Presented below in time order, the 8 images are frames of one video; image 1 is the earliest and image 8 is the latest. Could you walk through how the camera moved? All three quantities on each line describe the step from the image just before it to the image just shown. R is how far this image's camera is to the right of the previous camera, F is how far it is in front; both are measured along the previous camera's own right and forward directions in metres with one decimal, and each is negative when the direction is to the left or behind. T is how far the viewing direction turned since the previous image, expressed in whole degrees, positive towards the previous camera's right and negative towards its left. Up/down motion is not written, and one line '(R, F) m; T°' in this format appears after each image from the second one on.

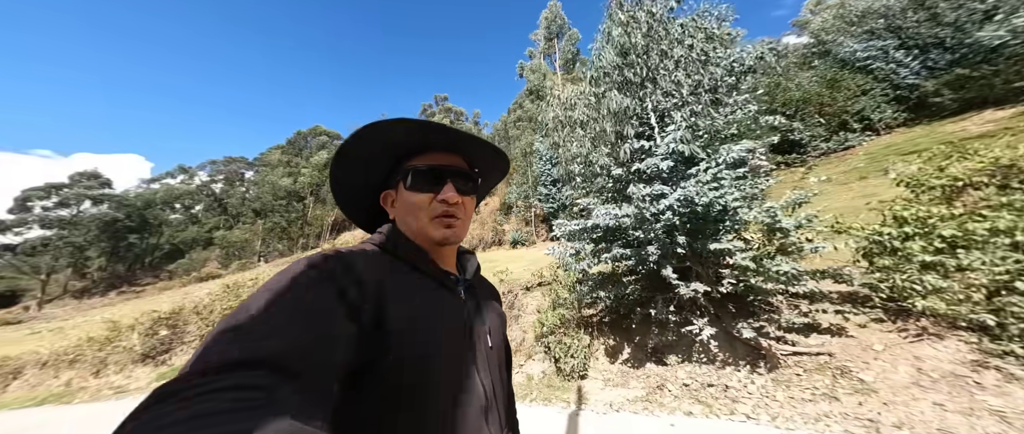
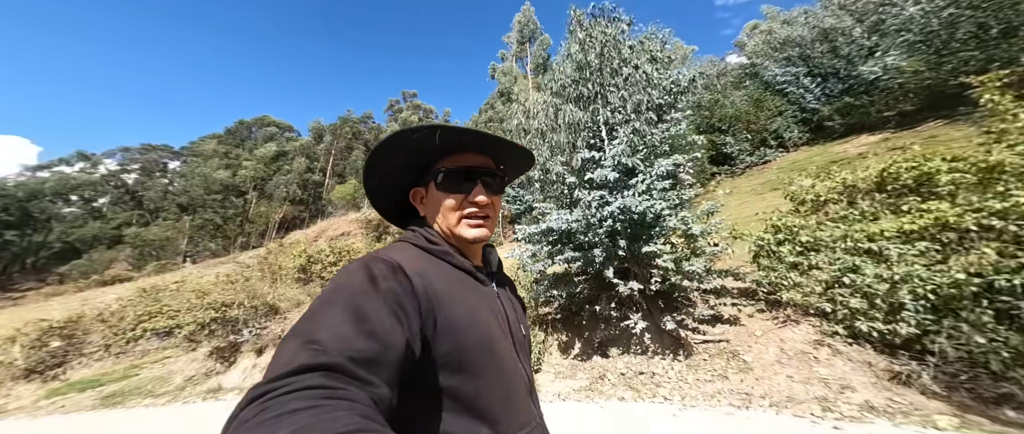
(+0.6, -0.6) m; +5°
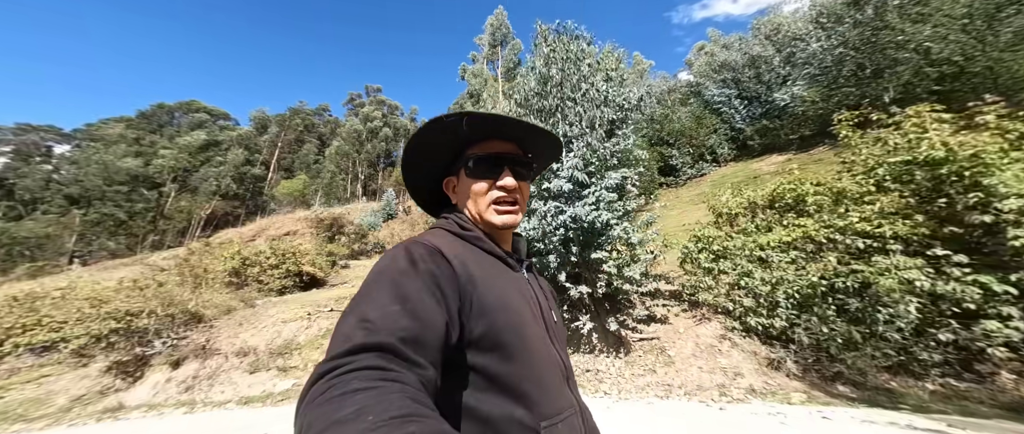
(+0.4, -0.4) m; +6°
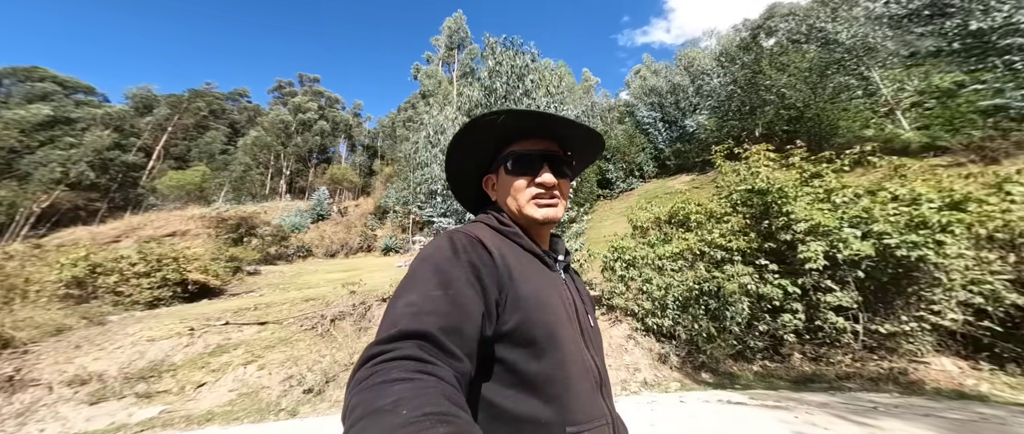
(+0.4, -0.2) m; +11°
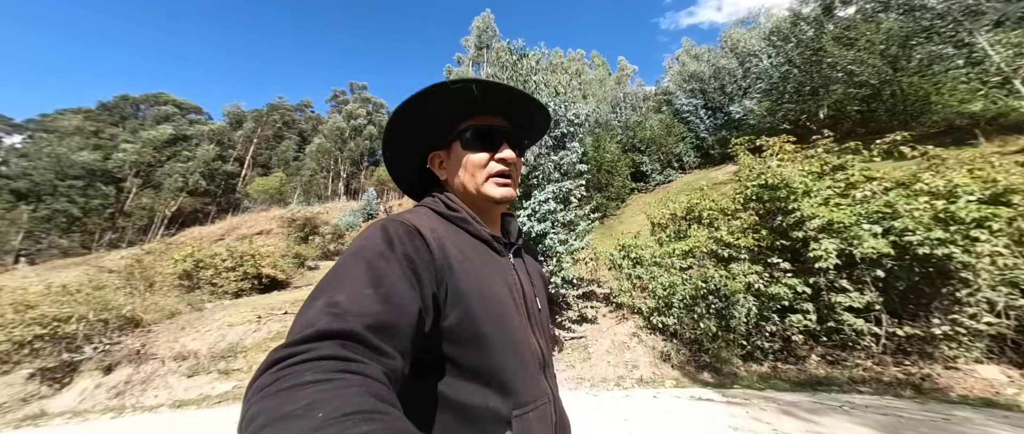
(+0.6, -0.3) m; -6°
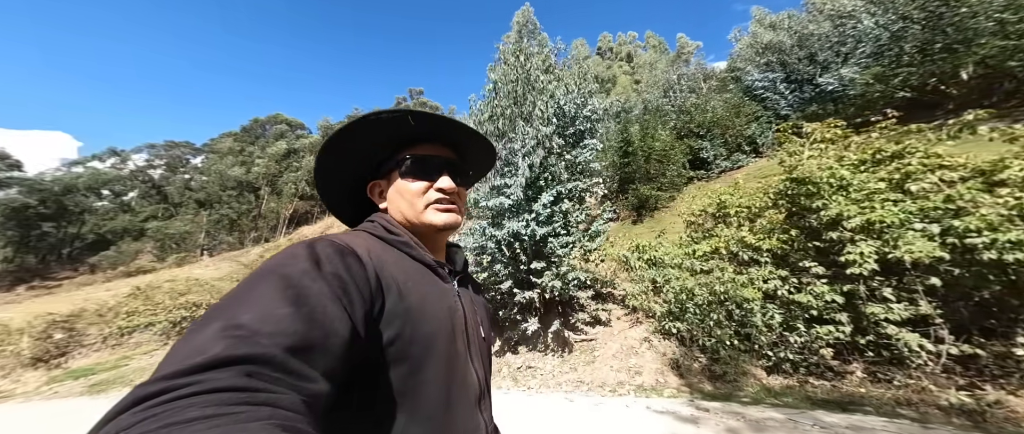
(+1.0, -0.1) m; -10°
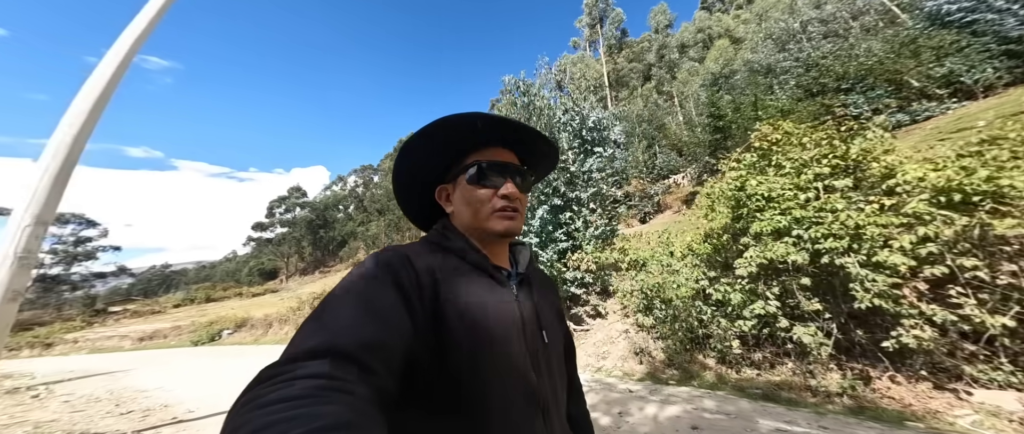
(+2.5, -1.2) m; -18°
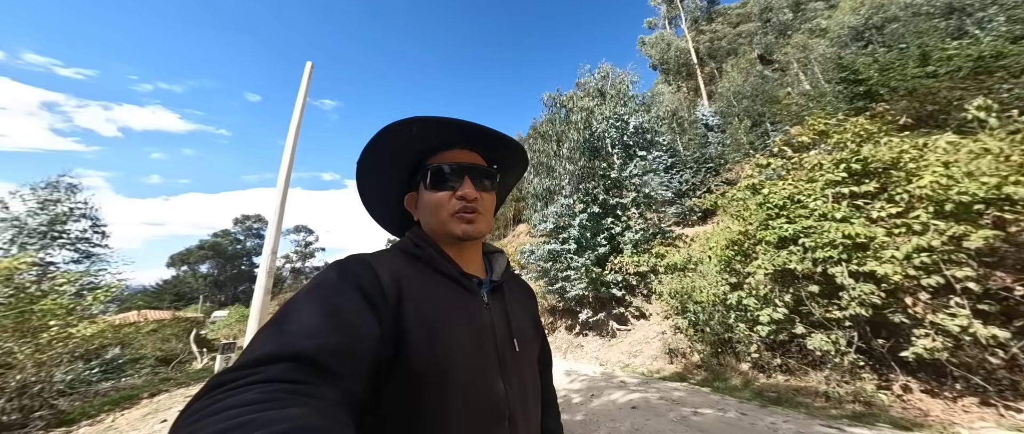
(+1.4, -0.8) m; -17°
